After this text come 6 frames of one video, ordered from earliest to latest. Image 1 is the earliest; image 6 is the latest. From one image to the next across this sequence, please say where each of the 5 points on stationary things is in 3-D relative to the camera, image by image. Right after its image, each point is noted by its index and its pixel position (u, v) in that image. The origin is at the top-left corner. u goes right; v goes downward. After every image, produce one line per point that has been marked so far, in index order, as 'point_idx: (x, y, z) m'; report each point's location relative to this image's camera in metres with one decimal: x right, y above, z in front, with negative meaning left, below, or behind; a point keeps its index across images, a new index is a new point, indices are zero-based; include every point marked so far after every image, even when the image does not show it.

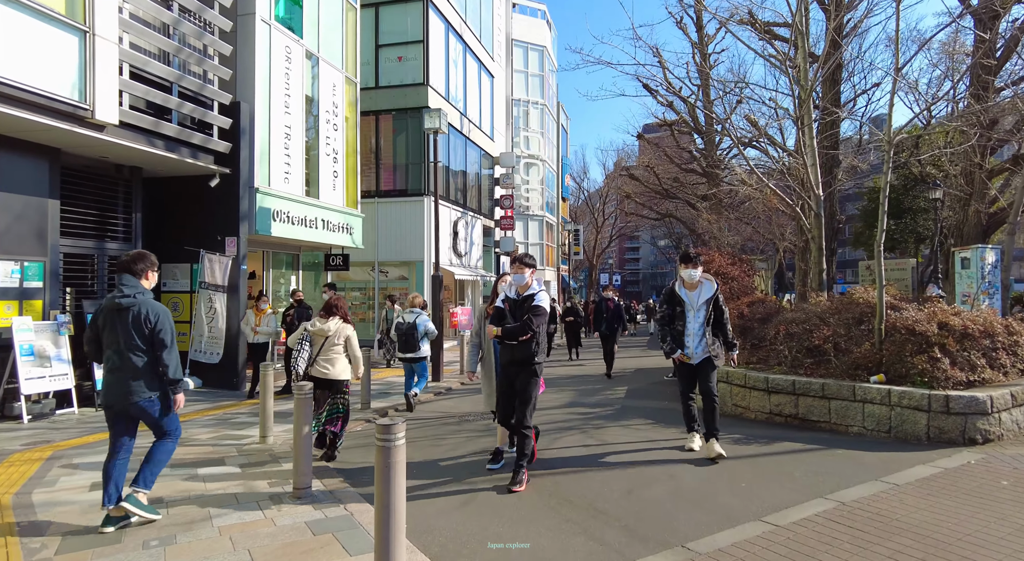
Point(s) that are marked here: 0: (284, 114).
0: (-4.2, +3.1, +15.2) m
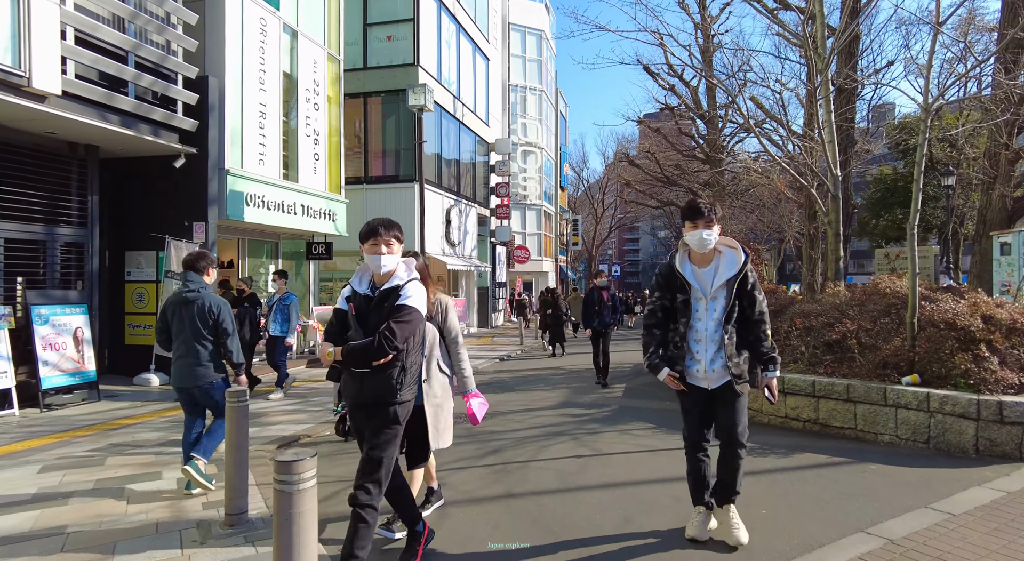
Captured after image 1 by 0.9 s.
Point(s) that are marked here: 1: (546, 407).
0: (-4.3, +3.2, +14.2) m
1: (+0.4, -1.5, +9.8) m
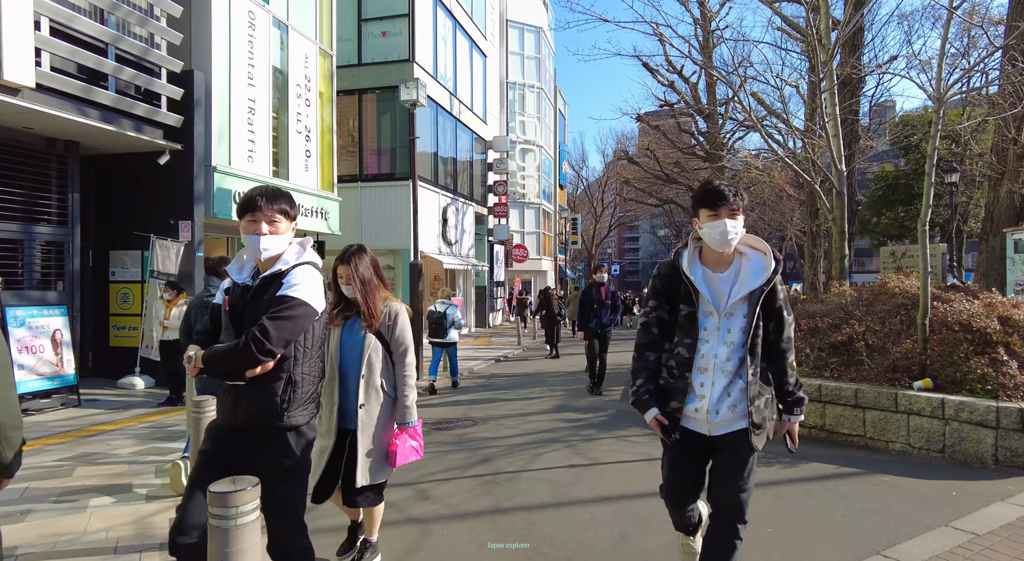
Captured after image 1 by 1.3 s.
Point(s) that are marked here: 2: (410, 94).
0: (-4.4, +3.2, +13.9) m
1: (+0.3, -1.5, +9.4) m
2: (-1.7, +3.1, +13.8) m
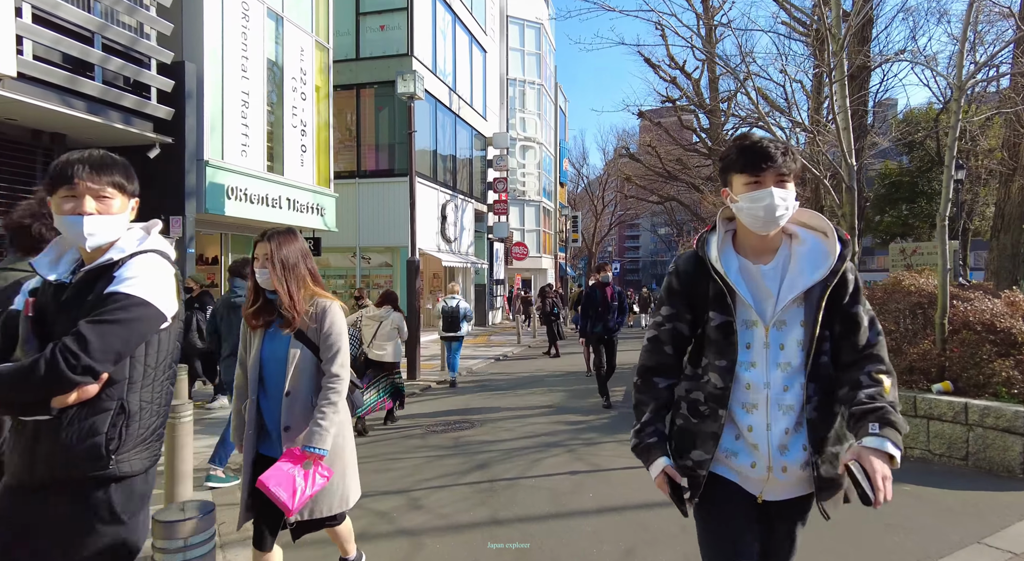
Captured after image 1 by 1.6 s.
0: (-4.4, +3.3, +13.6) m
1: (+0.3, -1.4, +9.1) m
2: (-1.7, +3.1, +13.5) m
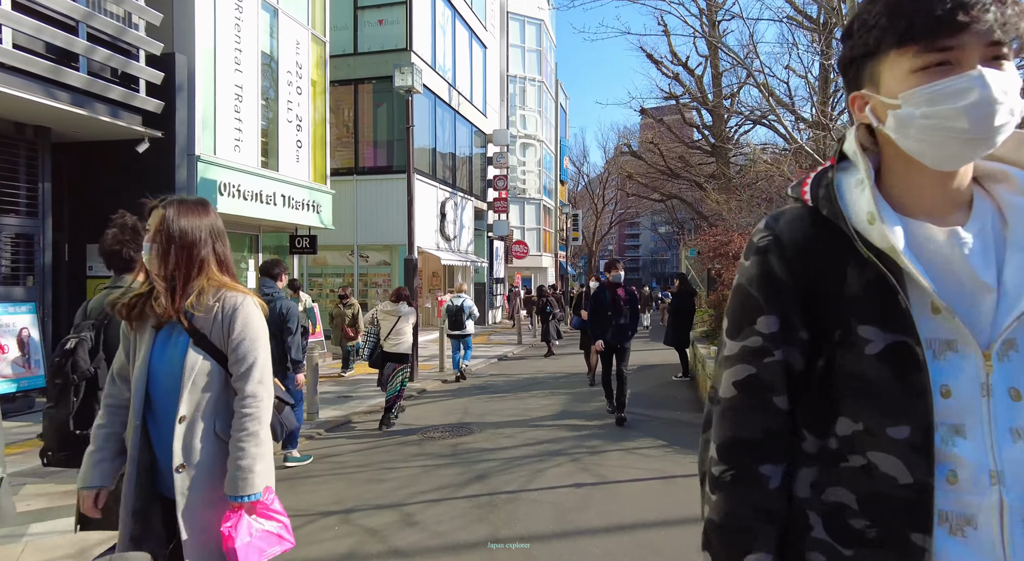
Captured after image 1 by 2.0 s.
0: (-4.4, +3.3, +13.2) m
1: (+0.3, -1.4, +8.7) m
2: (-1.7, +3.2, +13.1) m
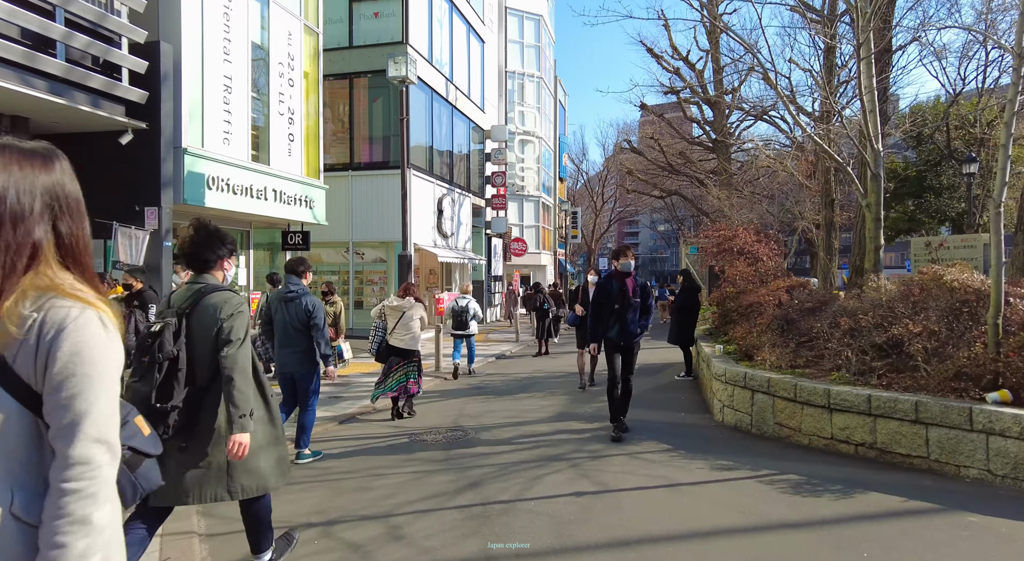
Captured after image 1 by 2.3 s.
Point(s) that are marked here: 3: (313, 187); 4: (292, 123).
0: (-4.4, +3.4, +12.8) m
1: (+0.3, -1.4, +8.4) m
2: (-1.7, +3.2, +12.7) m
3: (-3.9, +1.8, +16.2) m
4: (-4.0, +2.9, +15.3) m
